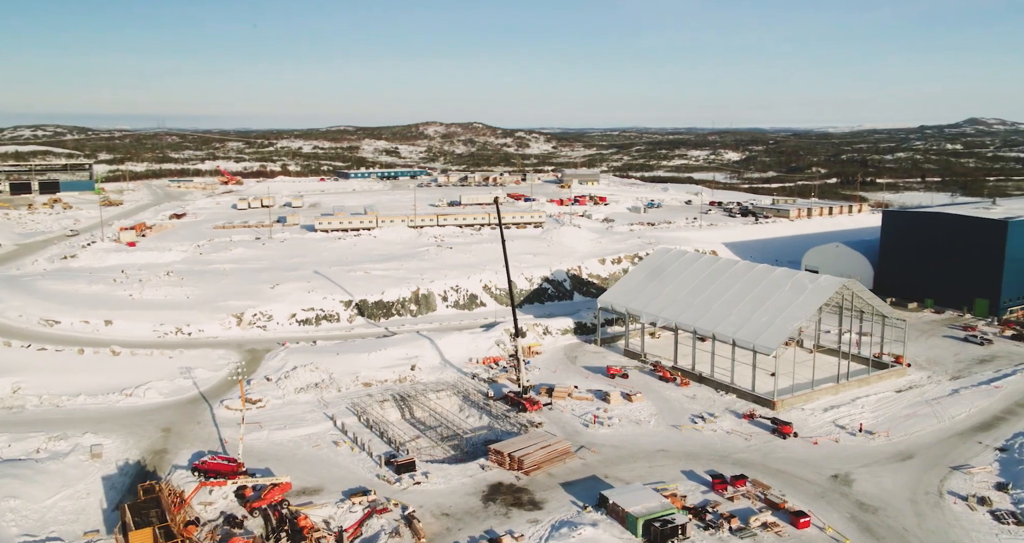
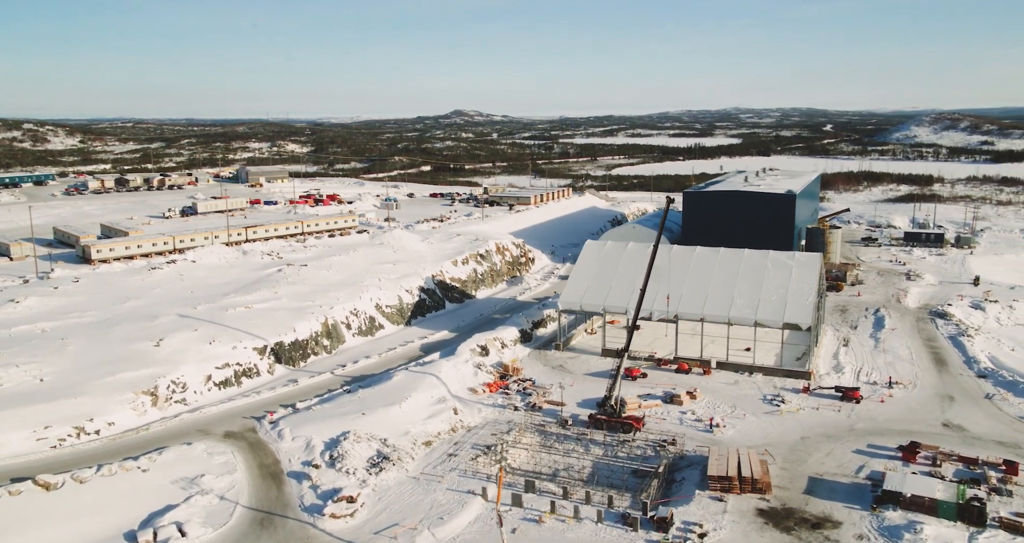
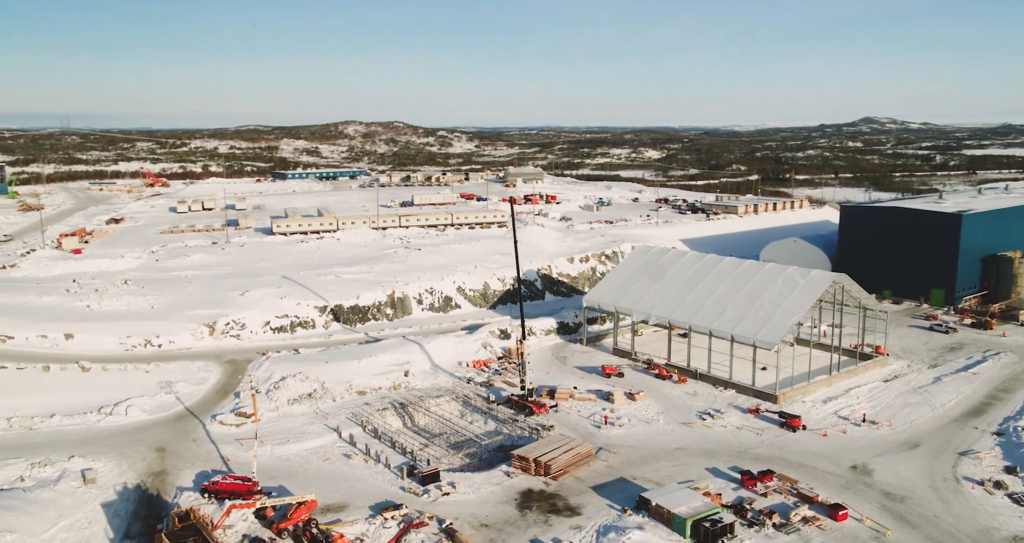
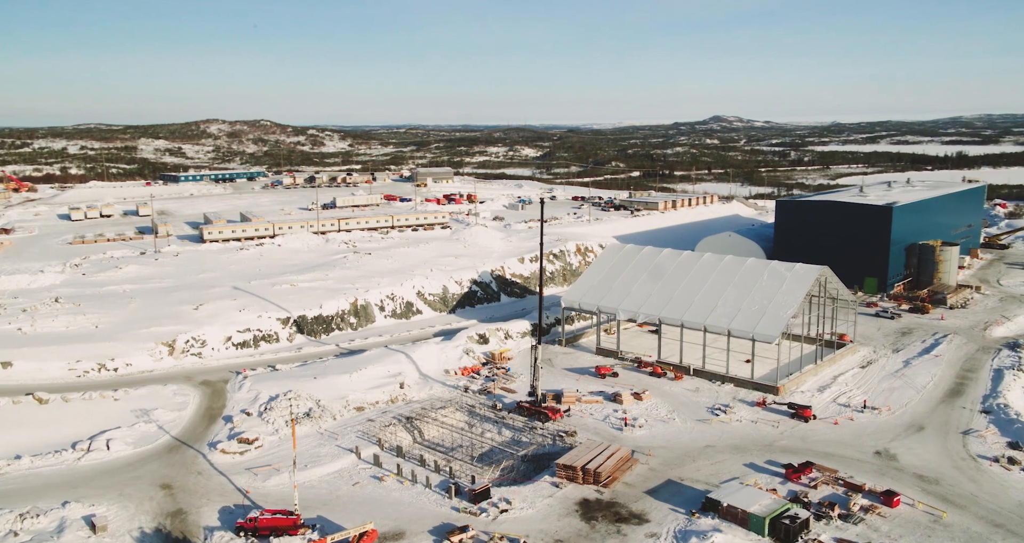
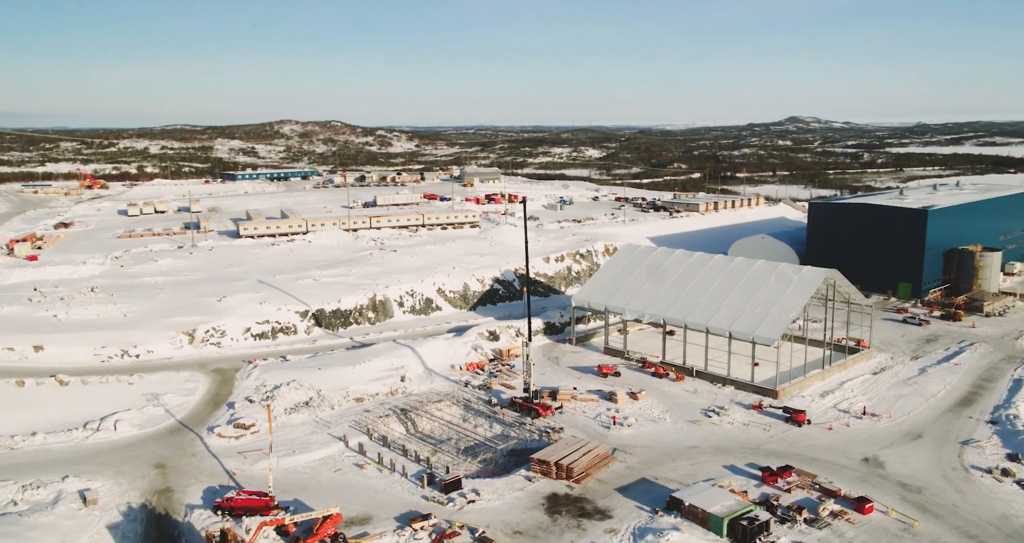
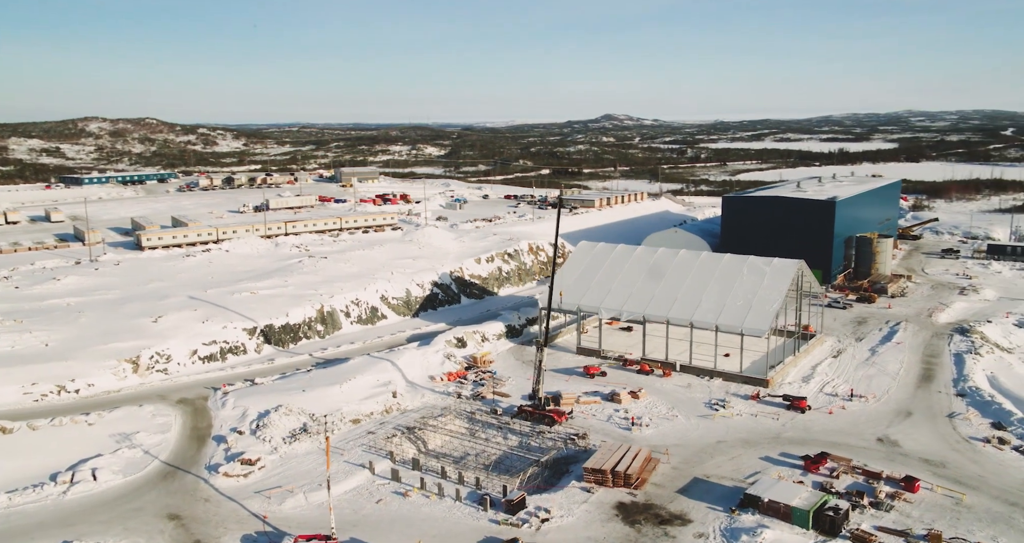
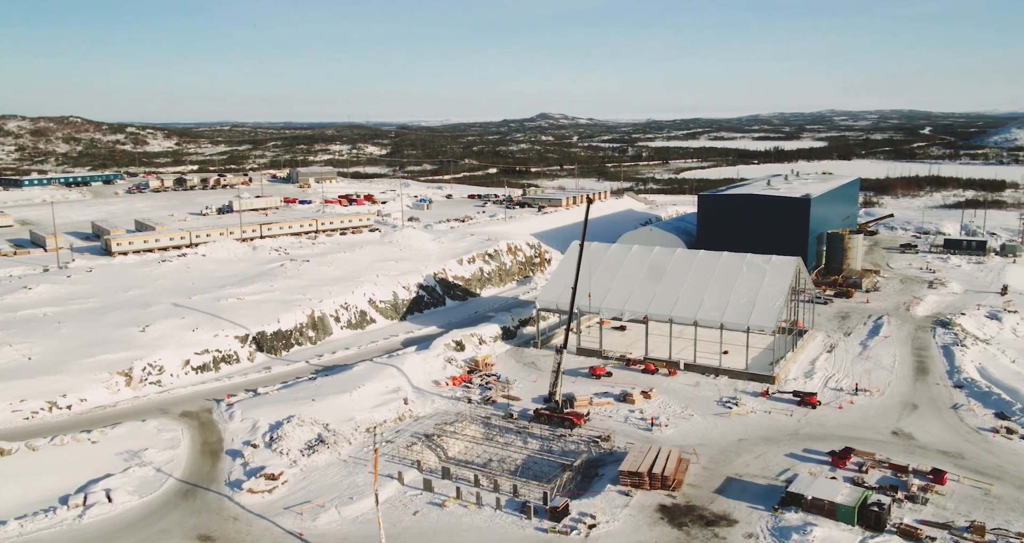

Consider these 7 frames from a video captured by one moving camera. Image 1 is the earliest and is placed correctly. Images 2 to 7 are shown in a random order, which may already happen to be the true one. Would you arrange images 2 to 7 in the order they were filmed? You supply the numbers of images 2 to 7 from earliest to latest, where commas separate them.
3, 5, 4, 6, 7, 2
